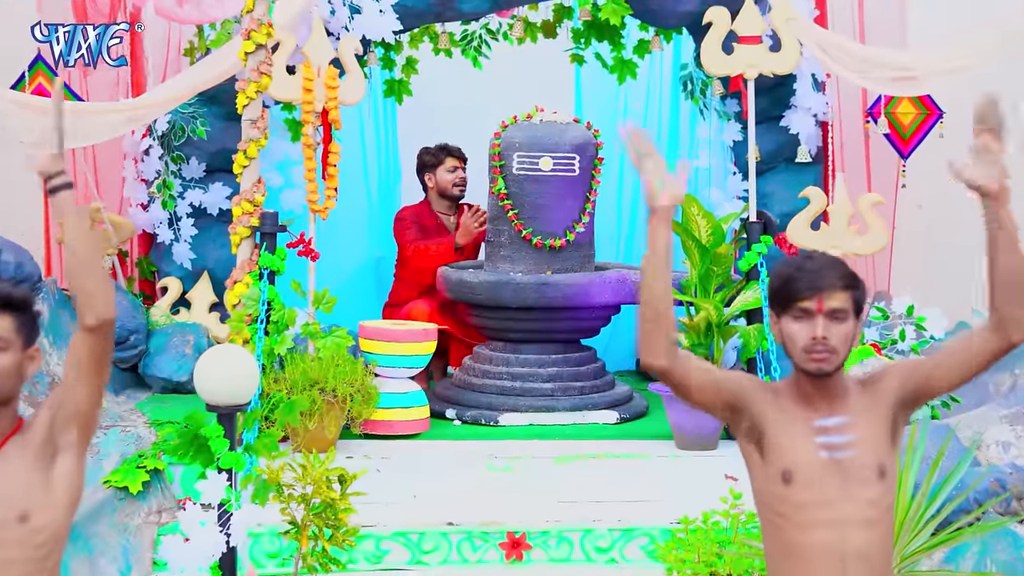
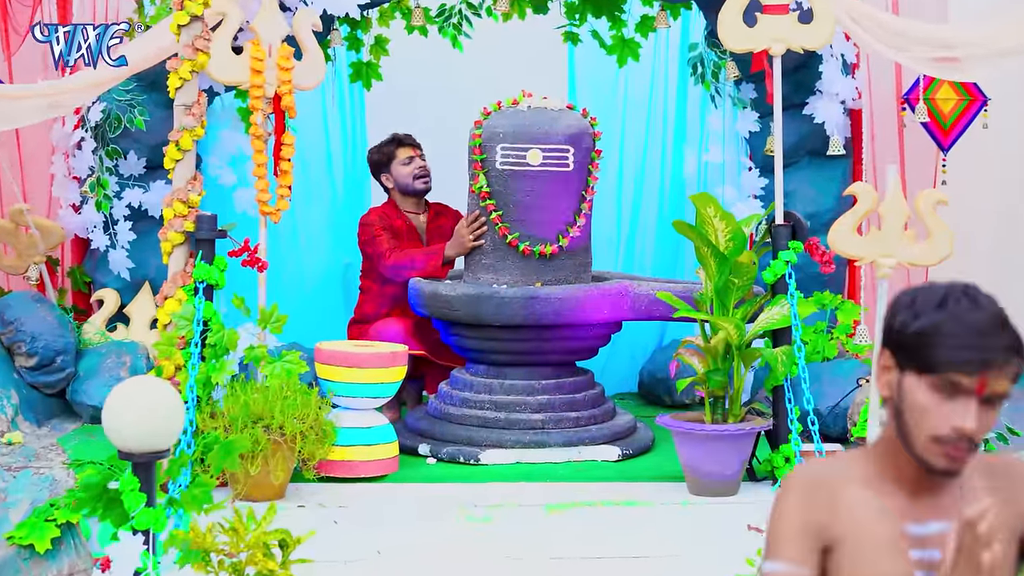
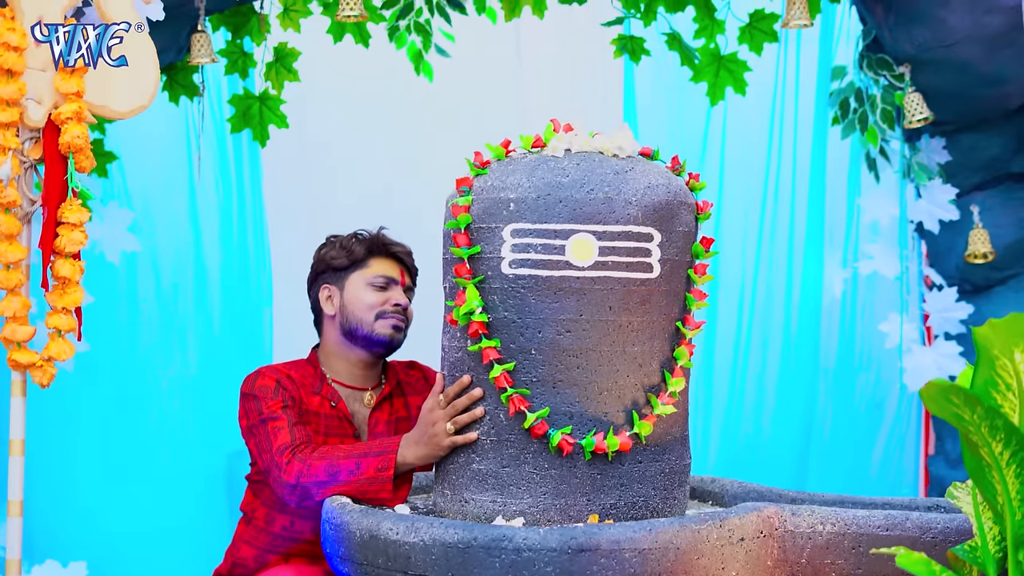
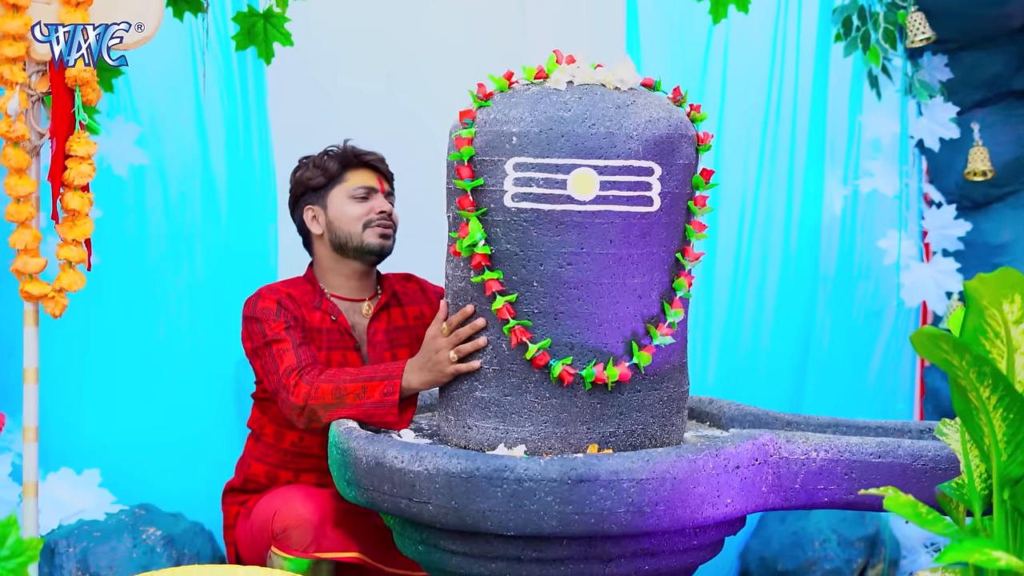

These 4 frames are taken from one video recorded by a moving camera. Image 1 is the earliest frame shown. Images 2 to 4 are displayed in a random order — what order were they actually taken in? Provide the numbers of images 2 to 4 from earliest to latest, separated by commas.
2, 4, 3
